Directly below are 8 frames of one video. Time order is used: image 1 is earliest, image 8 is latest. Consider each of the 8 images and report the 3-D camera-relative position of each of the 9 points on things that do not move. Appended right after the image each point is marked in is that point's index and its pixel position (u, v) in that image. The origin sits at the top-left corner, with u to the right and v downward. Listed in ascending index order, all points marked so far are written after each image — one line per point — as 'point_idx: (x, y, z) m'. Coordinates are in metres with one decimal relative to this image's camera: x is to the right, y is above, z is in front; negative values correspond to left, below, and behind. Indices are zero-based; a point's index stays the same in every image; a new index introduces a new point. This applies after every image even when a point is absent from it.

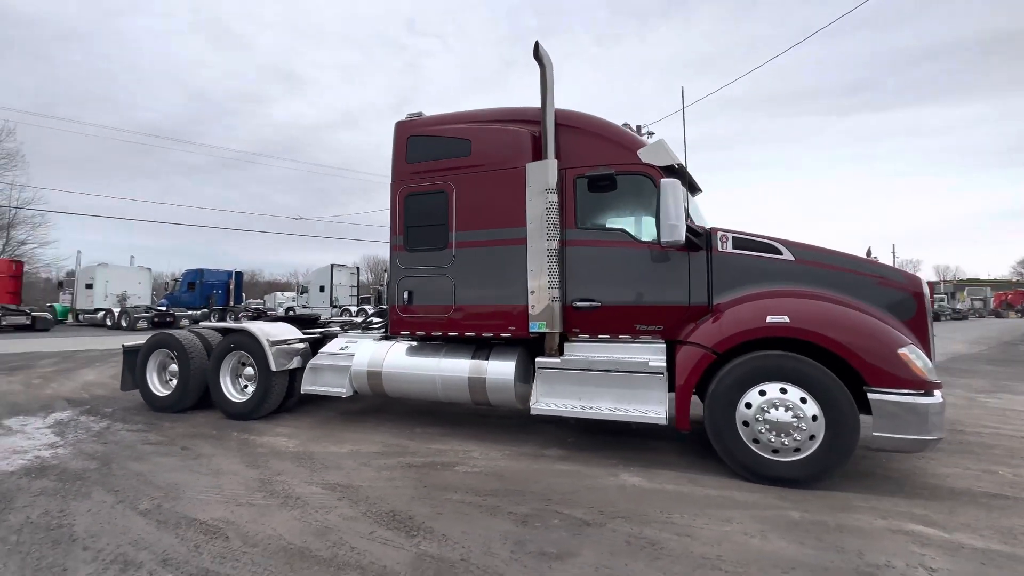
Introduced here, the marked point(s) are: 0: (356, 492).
0: (-1.2, -1.6, +3.6) m
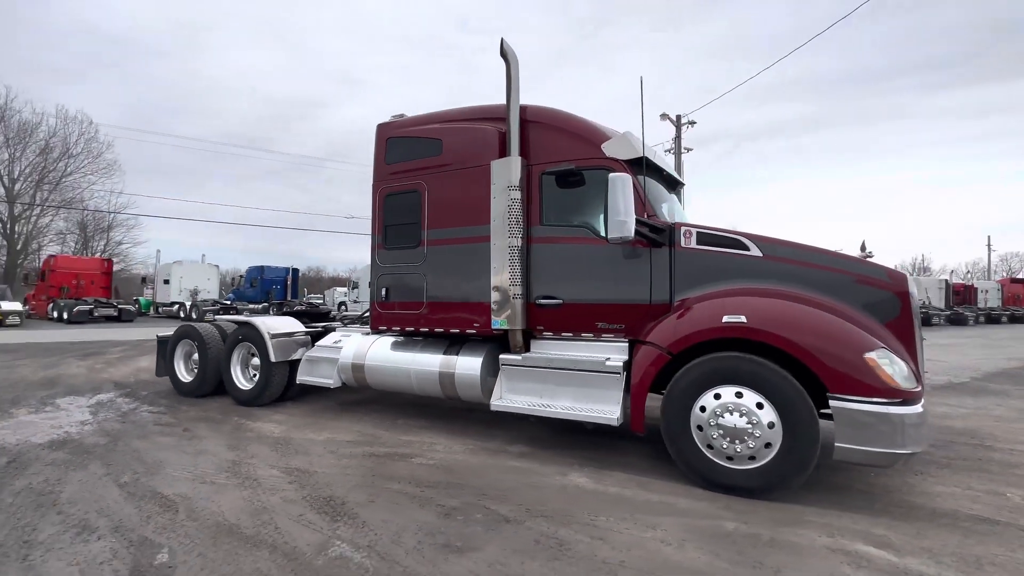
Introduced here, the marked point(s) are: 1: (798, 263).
0: (-1.7, -1.6, +3.8) m
1: (+2.4, +0.2, +3.8) m
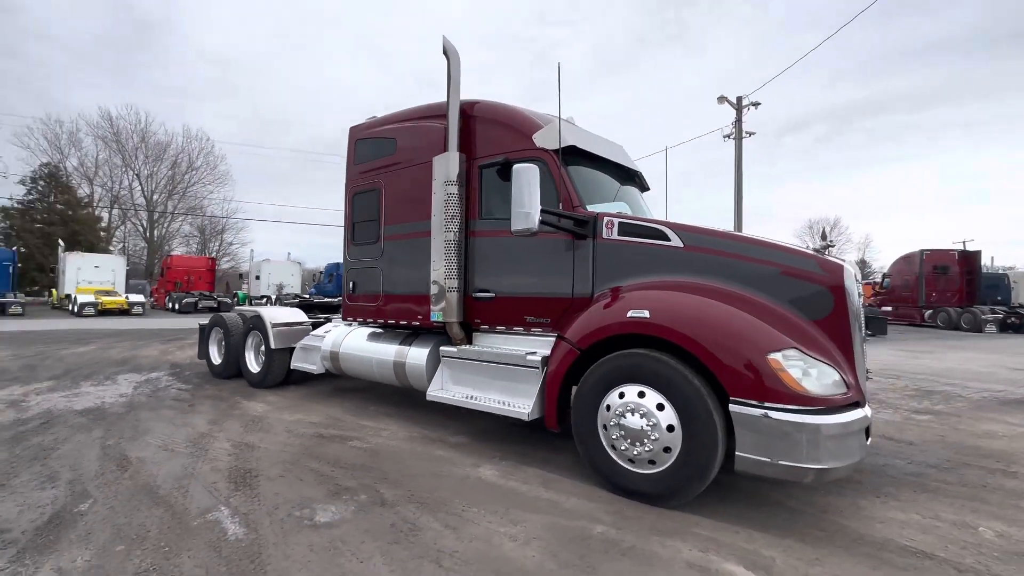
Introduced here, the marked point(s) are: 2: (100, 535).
0: (-2.5, -1.5, +4.2) m
1: (+1.6, +0.3, +3.5) m
2: (-2.6, -1.5, +2.8) m
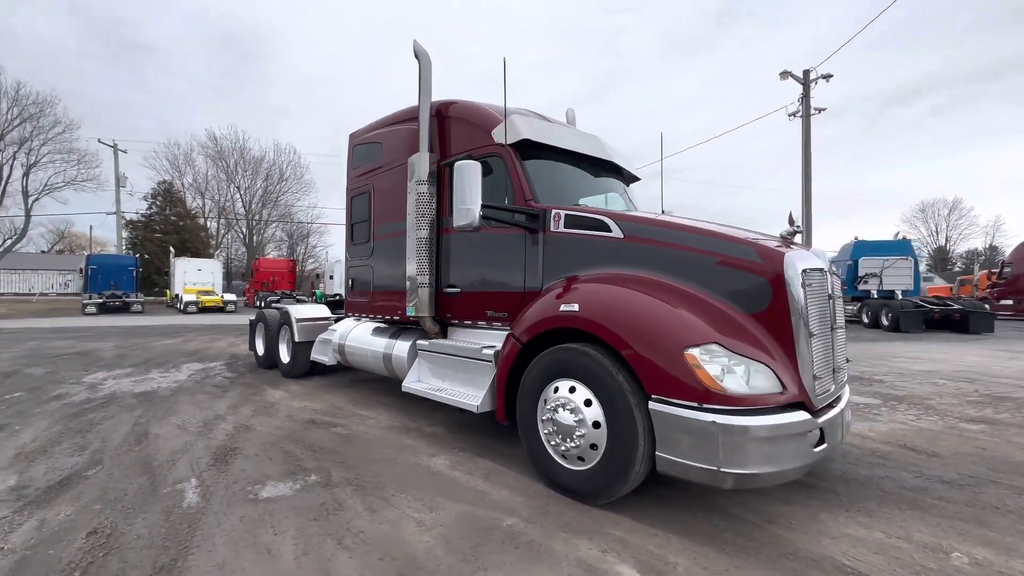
0: (-2.8, -1.5, +4.7) m
1: (+1.1, +0.3, +3.3) m
2: (-3.1, -1.5, +3.3) m
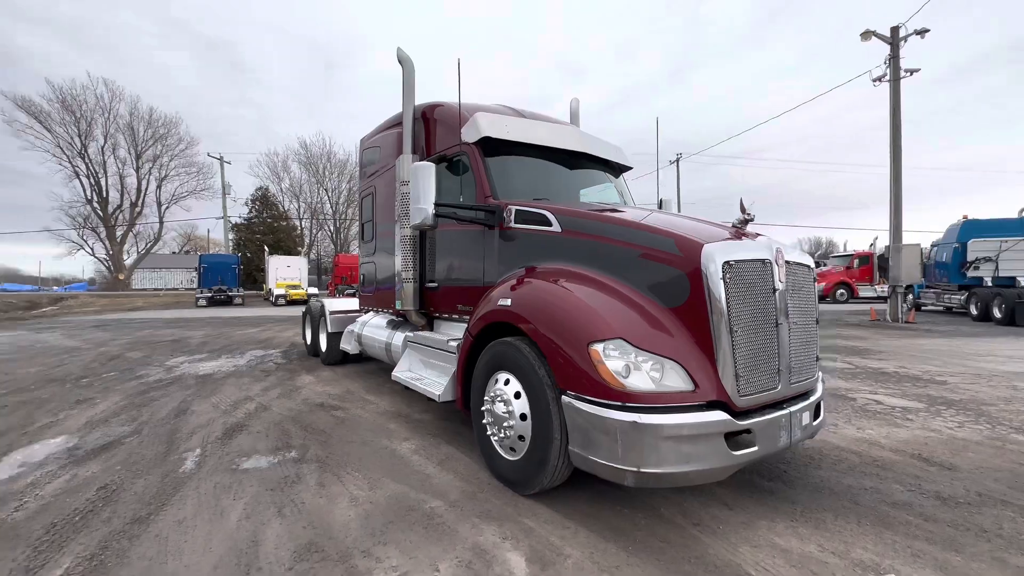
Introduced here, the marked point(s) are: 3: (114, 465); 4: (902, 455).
0: (-3.0, -1.5, +5.3) m
1: (+0.6, +0.4, +3.3) m
2: (-3.5, -1.5, +4.0) m
3: (-3.4, -1.5, +3.8) m
4: (+3.4, -1.5, +4.0) m
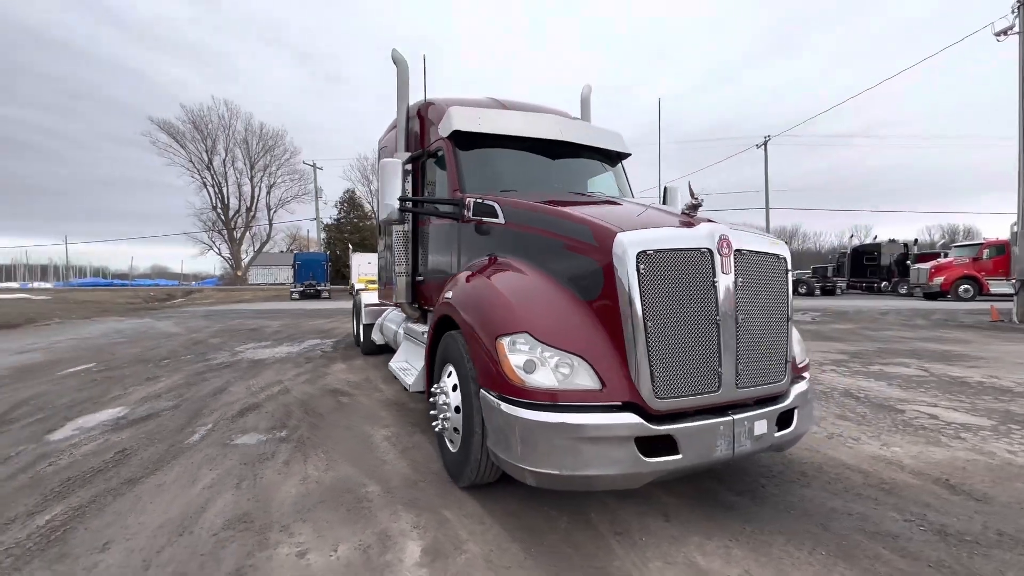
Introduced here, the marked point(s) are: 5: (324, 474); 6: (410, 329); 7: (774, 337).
0: (-3.0, -1.4, +5.8) m
1: (+0.1, +0.4, +3.1) m
2: (-3.8, -1.4, +4.6) m
3: (-3.7, -1.4, +4.4) m
4: (+3.1, -1.4, +3.3) m
5: (-1.4, -1.4, +3.4) m
6: (-1.2, -0.5, +5.1) m
7: (+1.7, -0.3, +2.9) m
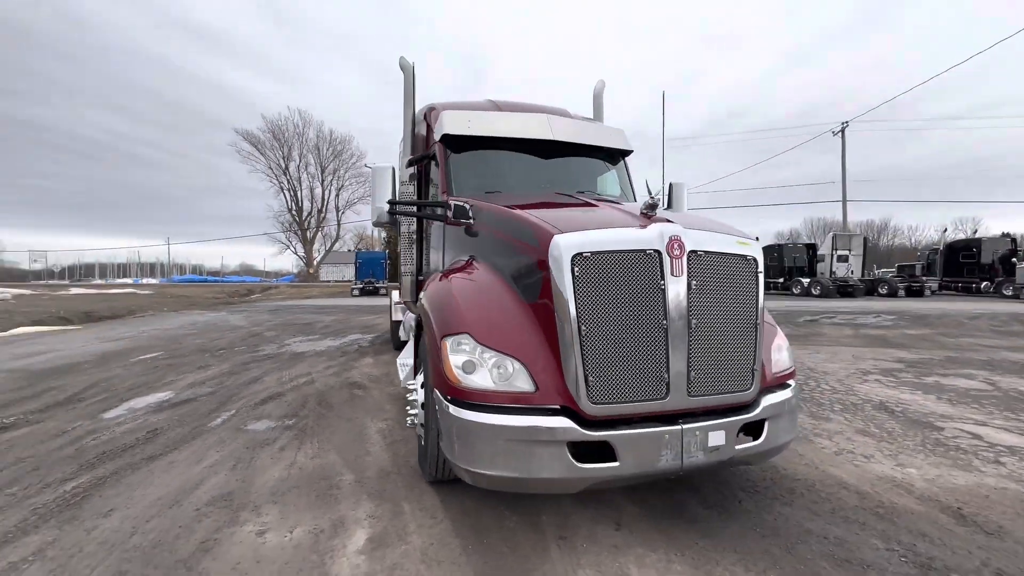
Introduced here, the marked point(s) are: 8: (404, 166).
0: (-2.9, -1.4, +6.2) m
1: (-0.1, +0.4, +3.2) m
2: (-3.8, -1.4, +5.2) m
3: (-3.8, -1.4, +5.0) m
4: (+2.8, -1.5, +3.0) m
5: (-1.7, -1.4, +3.7) m
6: (-1.2, -0.5, +5.3) m
7: (+1.4, -0.3, +2.7) m
8: (-1.3, +1.5, +5.4) m
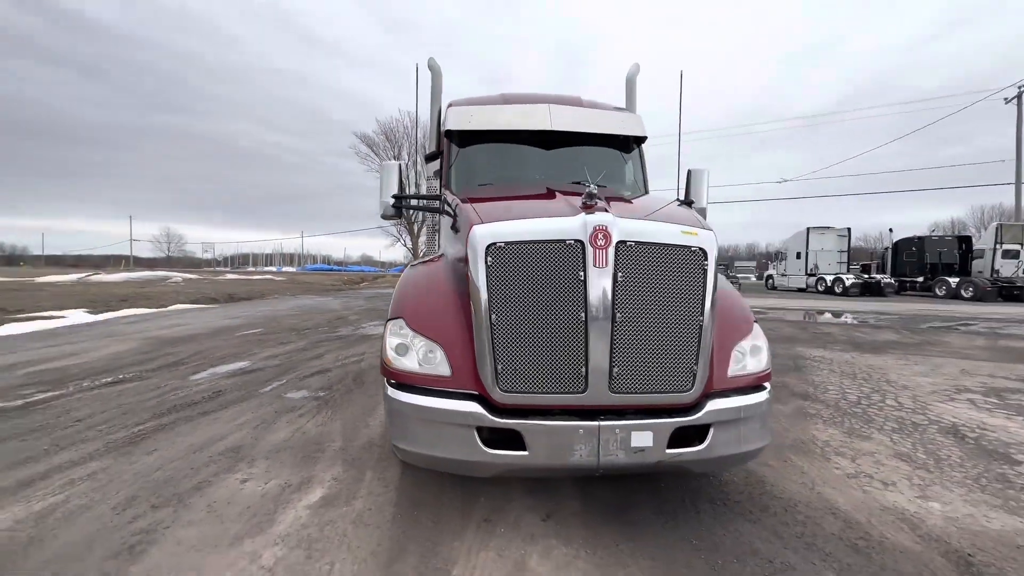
0: (-2.5, -1.2, +6.9) m
1: (-0.4, +0.5, +3.3) m
2: (-3.6, -1.2, +6.1) m
3: (-3.6, -1.2, +5.9) m
4: (+2.4, -1.5, +2.5) m
5: (-1.8, -1.3, +4.2) m
6: (-1.0, -0.3, +5.7) m
7: (+0.9, -0.3, +2.5) m
8: (-1.0, +1.6, +5.7) m
